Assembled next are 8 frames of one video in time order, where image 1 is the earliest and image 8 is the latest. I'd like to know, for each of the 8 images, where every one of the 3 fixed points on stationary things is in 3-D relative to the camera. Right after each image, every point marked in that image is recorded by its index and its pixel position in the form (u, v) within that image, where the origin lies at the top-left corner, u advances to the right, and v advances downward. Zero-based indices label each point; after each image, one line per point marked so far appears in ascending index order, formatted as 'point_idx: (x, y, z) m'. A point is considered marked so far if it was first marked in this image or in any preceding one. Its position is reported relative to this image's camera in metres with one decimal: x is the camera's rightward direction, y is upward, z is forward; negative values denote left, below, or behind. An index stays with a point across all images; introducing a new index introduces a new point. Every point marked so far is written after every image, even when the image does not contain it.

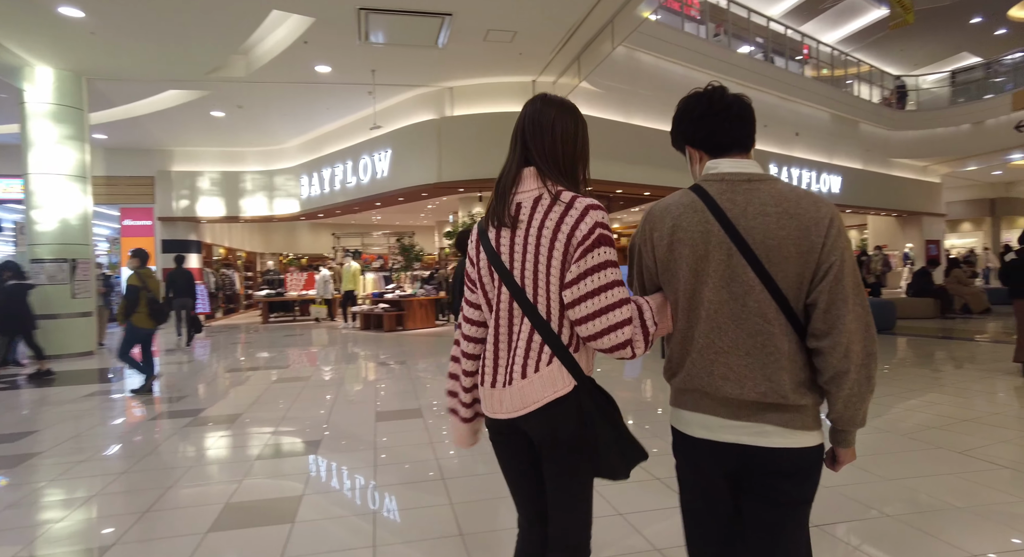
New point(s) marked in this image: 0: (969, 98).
0: (+11.5, +4.7, +12.1) m
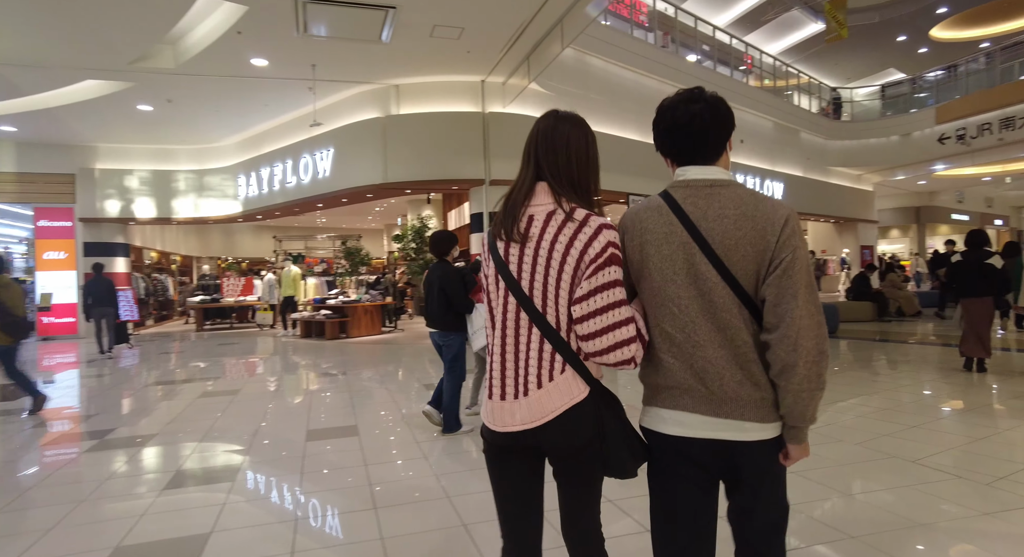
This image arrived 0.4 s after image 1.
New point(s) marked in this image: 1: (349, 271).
0: (+10.3, +4.5, +12.9) m
1: (-4.7, +0.2, +14.2) m
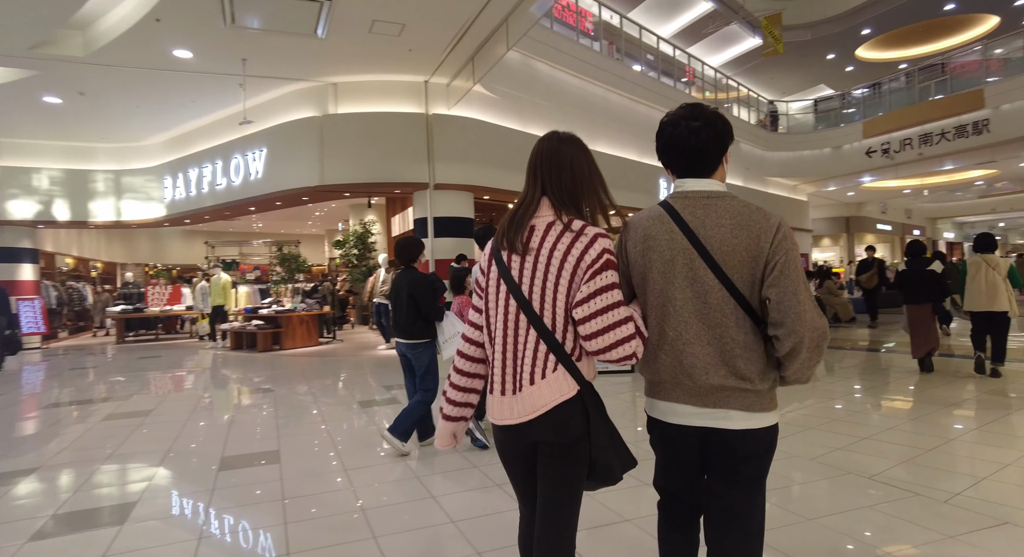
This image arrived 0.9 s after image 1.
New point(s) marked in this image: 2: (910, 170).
0: (+8.8, +4.4, +13.7) m
1: (-6.1, 0.0, +13.4) m
2: (+10.0, +2.7, +12.4) m
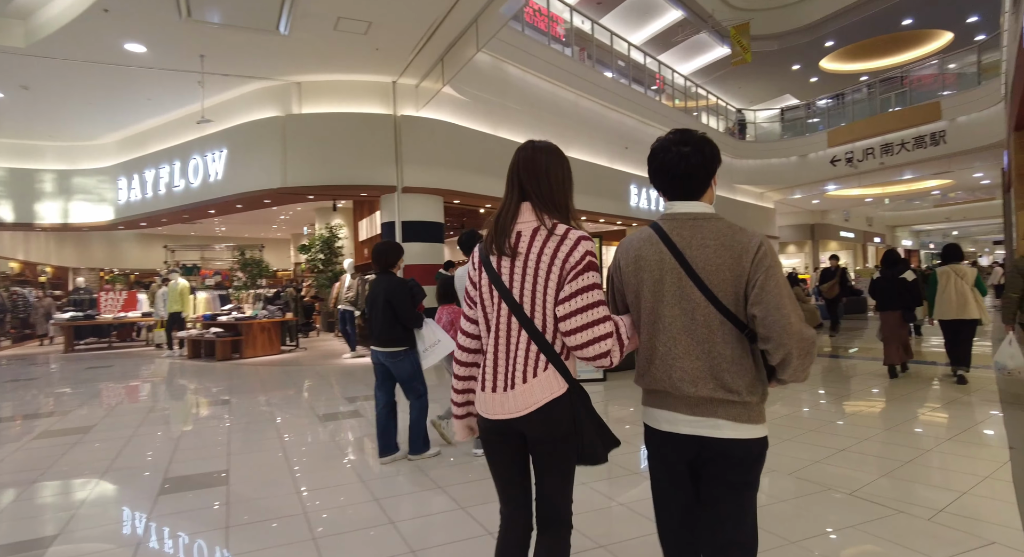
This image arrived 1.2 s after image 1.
0: (+8.0, +4.2, +14.1) m
1: (-6.9, -0.1, +12.9) m
2: (+9.2, +2.6, +12.8) m
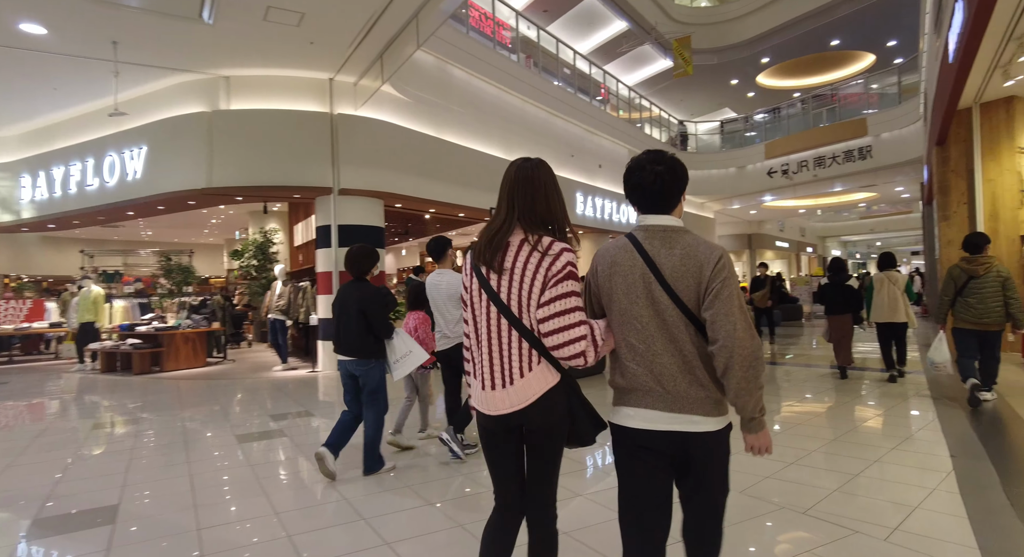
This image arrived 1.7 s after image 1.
0: (+6.5, +4.0, +14.6) m
1: (-8.2, -0.3, +11.9) m
2: (+7.9, +2.4, +13.4) m
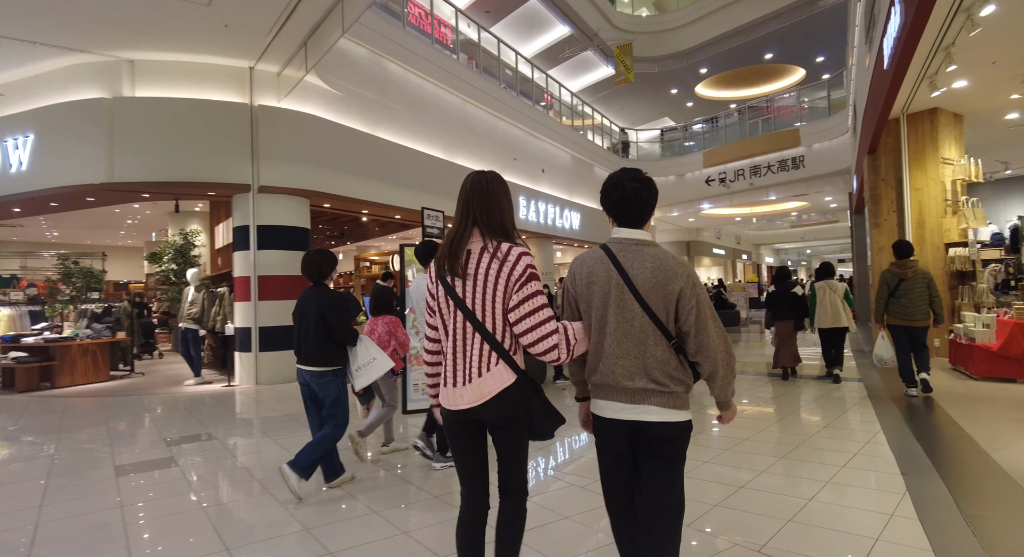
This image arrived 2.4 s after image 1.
0: (+4.8, +3.8, +15.0) m
1: (-9.5, -0.4, +10.6) m
2: (+6.3, +2.2, +13.9) m
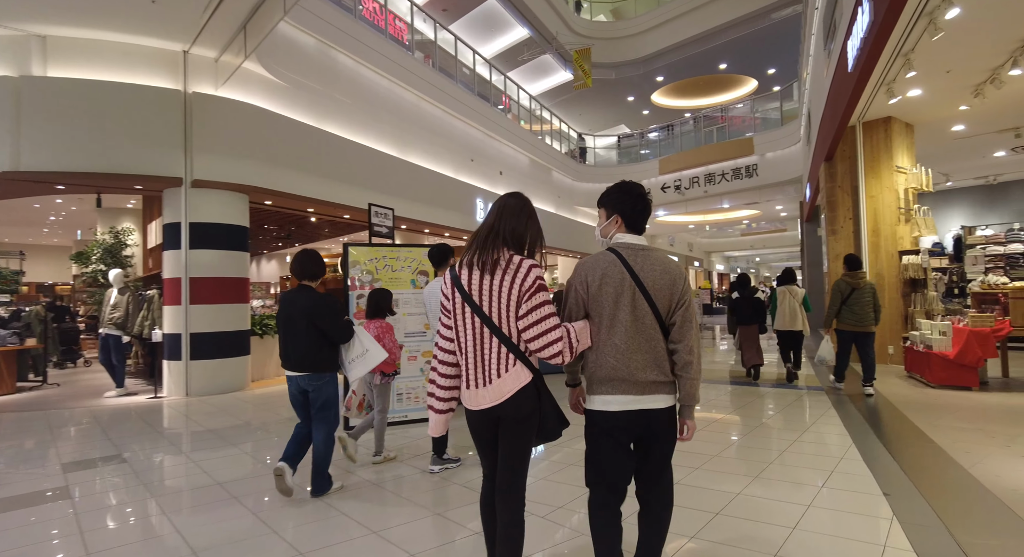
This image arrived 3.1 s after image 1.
0: (+3.6, +3.6, +15.1) m
1: (-10.4, -0.4, +9.5) m
2: (+5.1, +2.0, +14.2) m
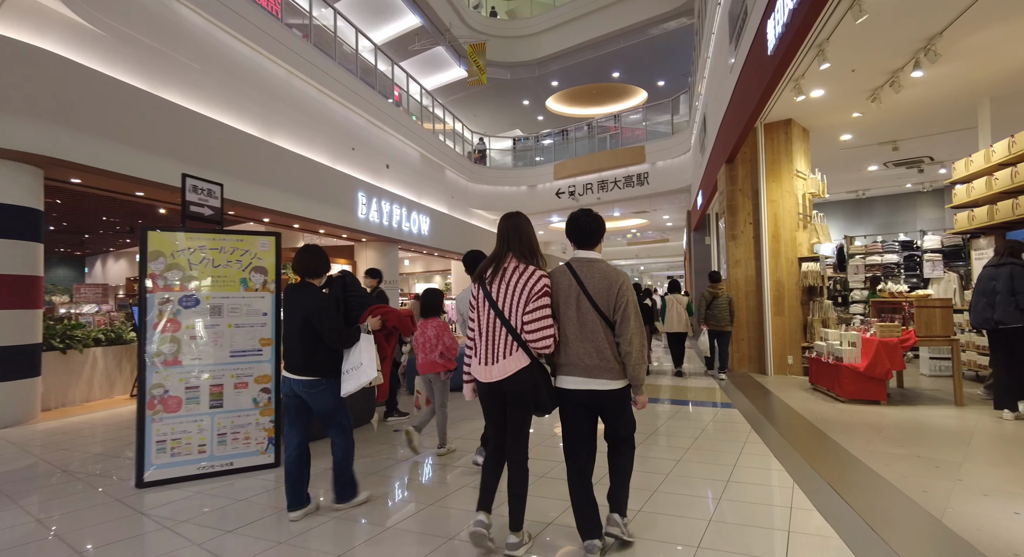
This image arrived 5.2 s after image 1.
0: (+0.3, +3.4, +14.9) m
1: (-12.2, -0.4, +6.3) m
2: (+2.0, +1.8, +14.3) m
